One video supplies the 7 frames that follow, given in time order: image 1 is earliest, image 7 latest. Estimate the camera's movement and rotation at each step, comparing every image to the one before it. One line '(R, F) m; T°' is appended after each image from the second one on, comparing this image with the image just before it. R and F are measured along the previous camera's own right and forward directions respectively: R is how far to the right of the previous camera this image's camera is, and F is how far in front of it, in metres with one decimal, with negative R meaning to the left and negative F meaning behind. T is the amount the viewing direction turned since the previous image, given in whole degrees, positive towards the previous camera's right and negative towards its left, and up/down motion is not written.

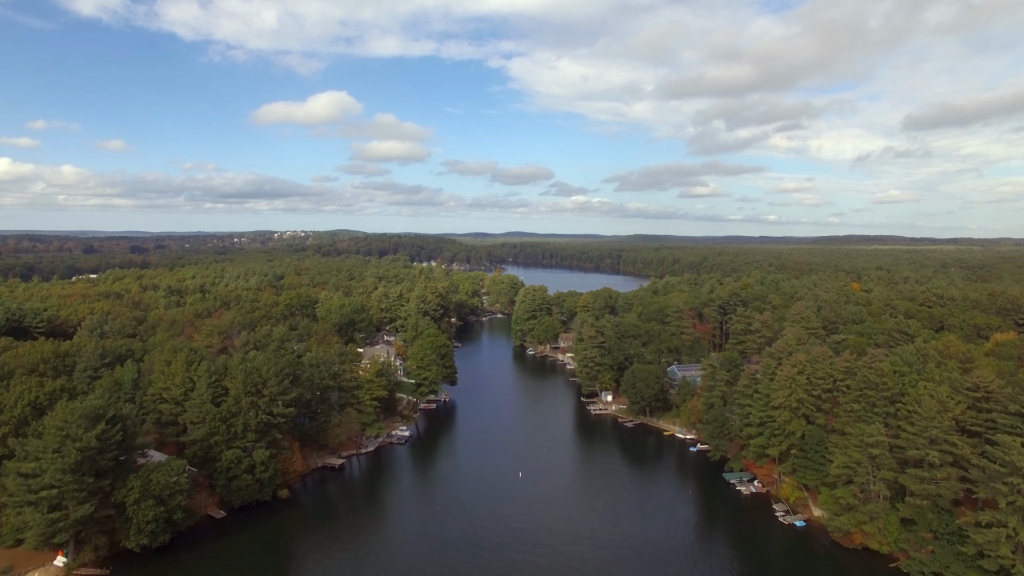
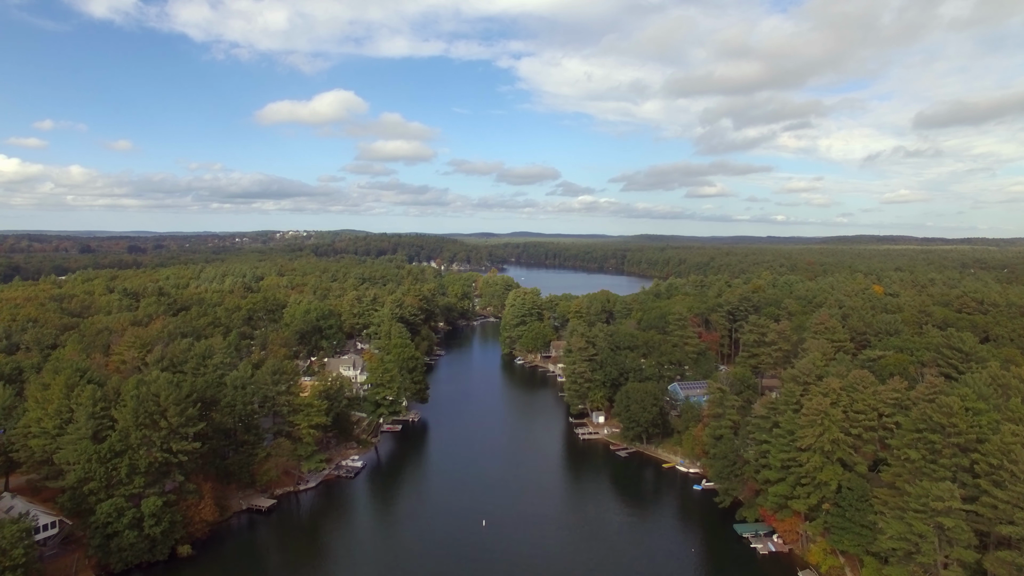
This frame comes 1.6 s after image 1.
(+2.1, +6.9) m; -1°
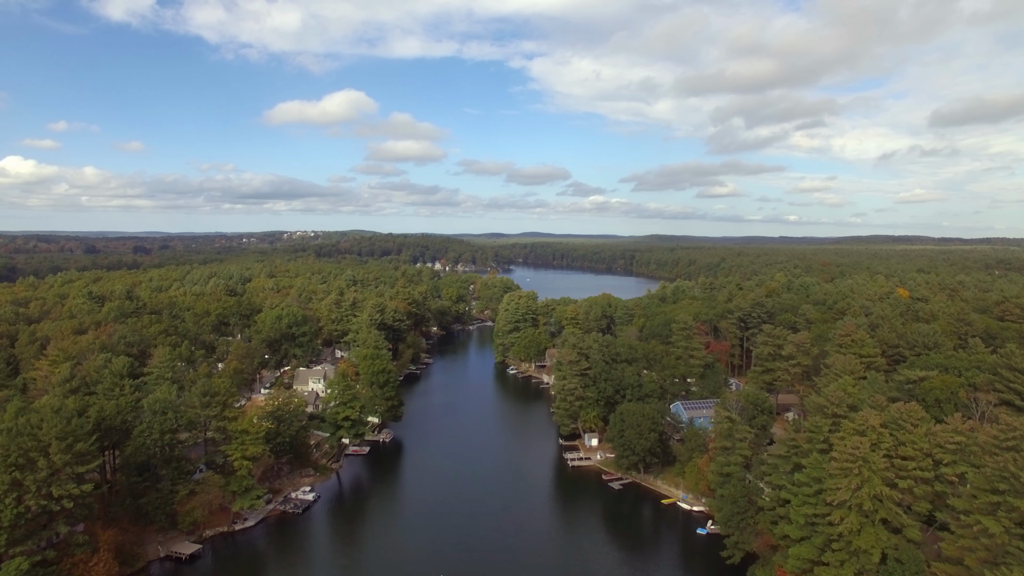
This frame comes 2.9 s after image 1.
(+1.8, +5.3) m; -1°
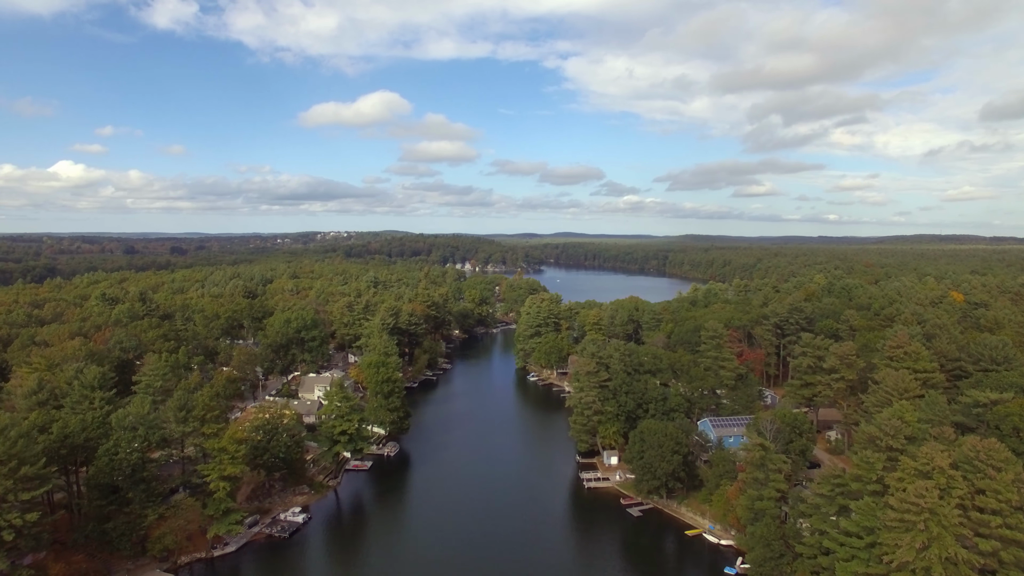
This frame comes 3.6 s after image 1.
(+1.2, +3.2) m; -3°
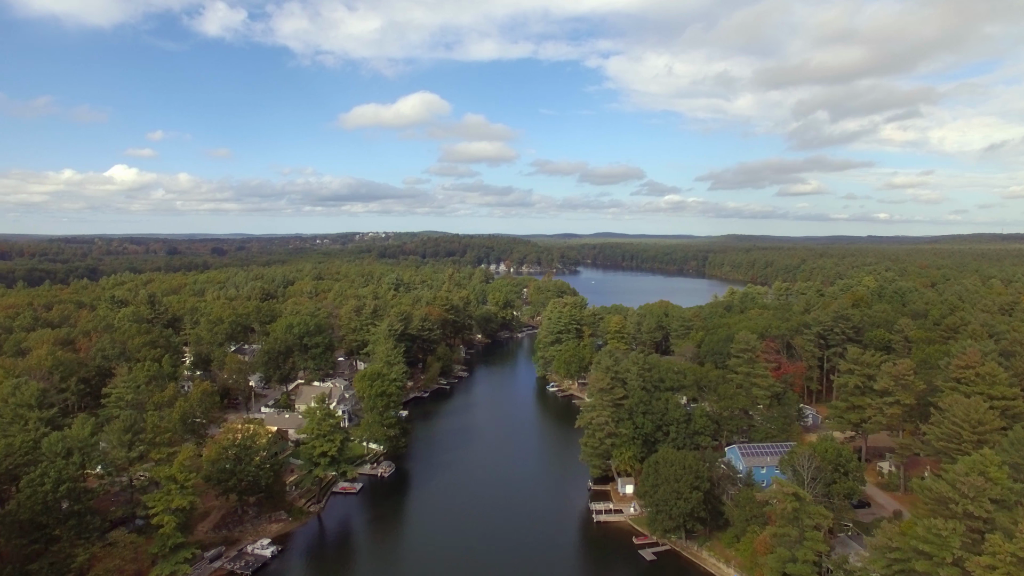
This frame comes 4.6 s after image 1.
(+1.9, +4.0) m; -3°
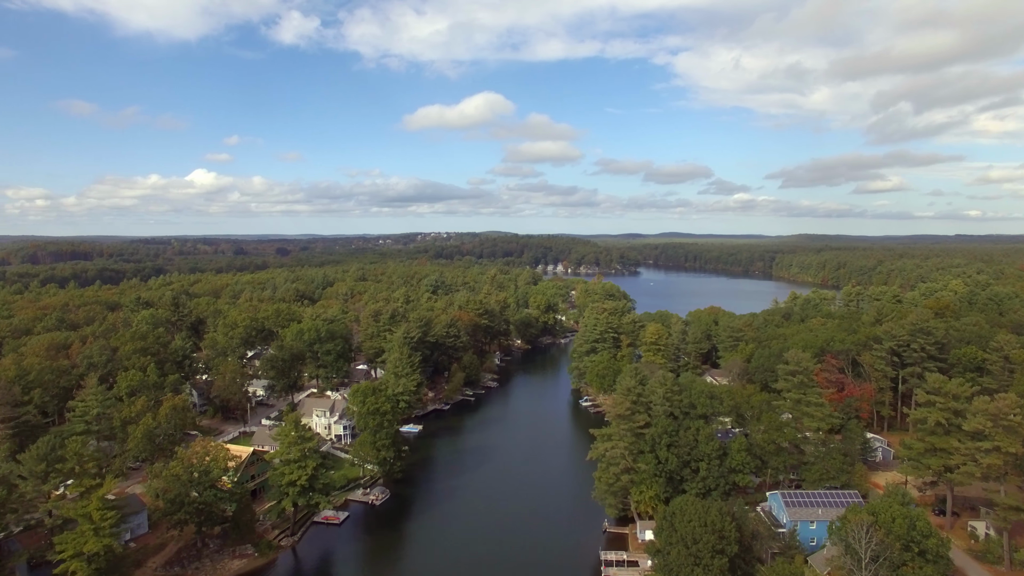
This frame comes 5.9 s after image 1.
(+2.7, +4.9) m; -6°
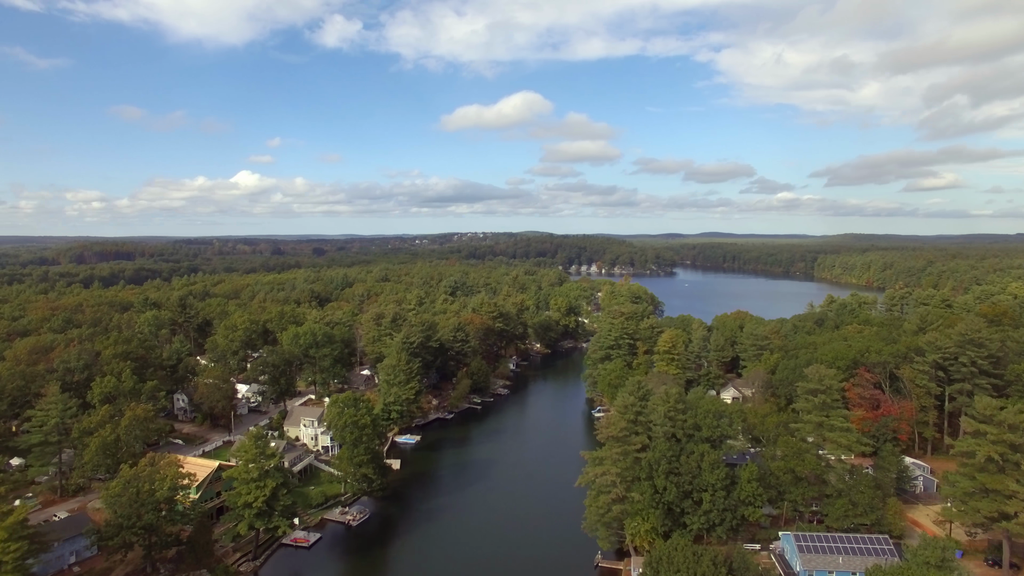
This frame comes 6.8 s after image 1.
(+2.2, +3.1) m; -3°
